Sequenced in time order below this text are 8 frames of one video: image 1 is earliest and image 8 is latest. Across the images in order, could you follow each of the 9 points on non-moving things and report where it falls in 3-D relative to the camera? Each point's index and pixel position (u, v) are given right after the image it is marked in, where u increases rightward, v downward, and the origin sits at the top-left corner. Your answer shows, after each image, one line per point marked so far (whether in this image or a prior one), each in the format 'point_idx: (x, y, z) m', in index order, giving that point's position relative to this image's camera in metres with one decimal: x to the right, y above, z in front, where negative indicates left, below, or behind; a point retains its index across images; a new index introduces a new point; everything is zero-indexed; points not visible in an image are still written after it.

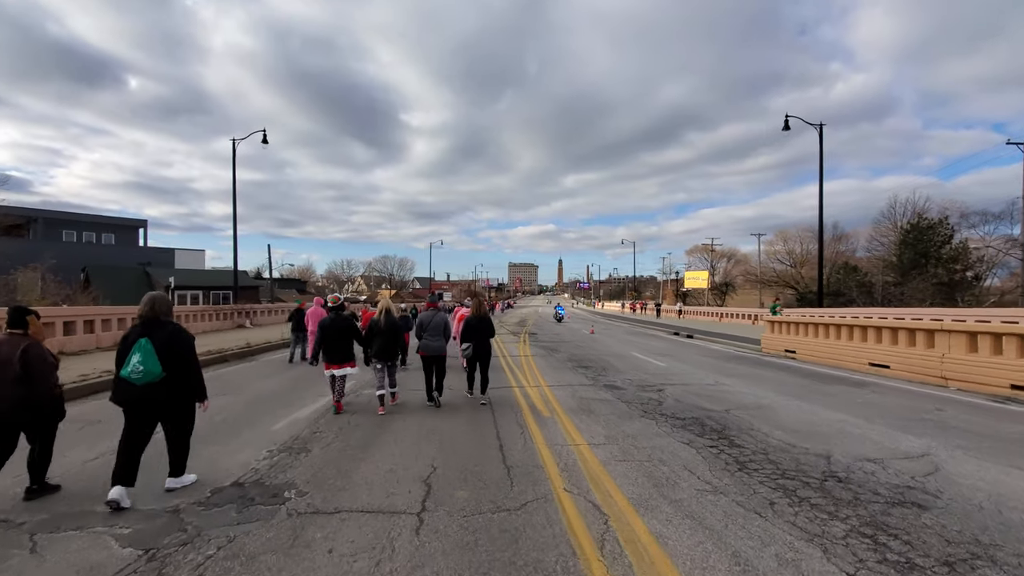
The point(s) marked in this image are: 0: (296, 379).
0: (-5.6, -2.3, +12.9) m
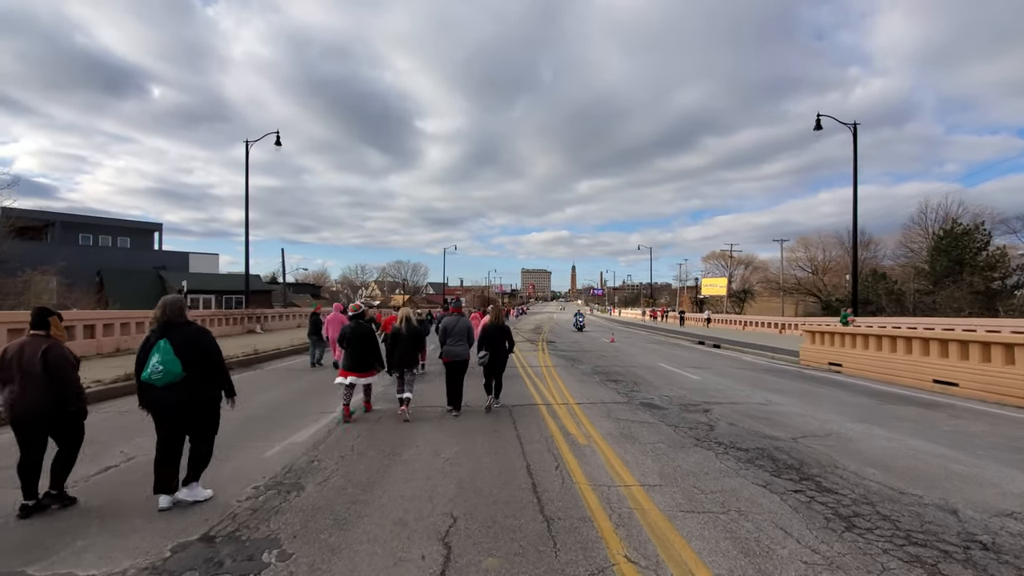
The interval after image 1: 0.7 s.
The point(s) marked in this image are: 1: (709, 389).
0: (-5.0, -2.4, +11.9) m
1: (+4.4, -2.3, +11.0) m
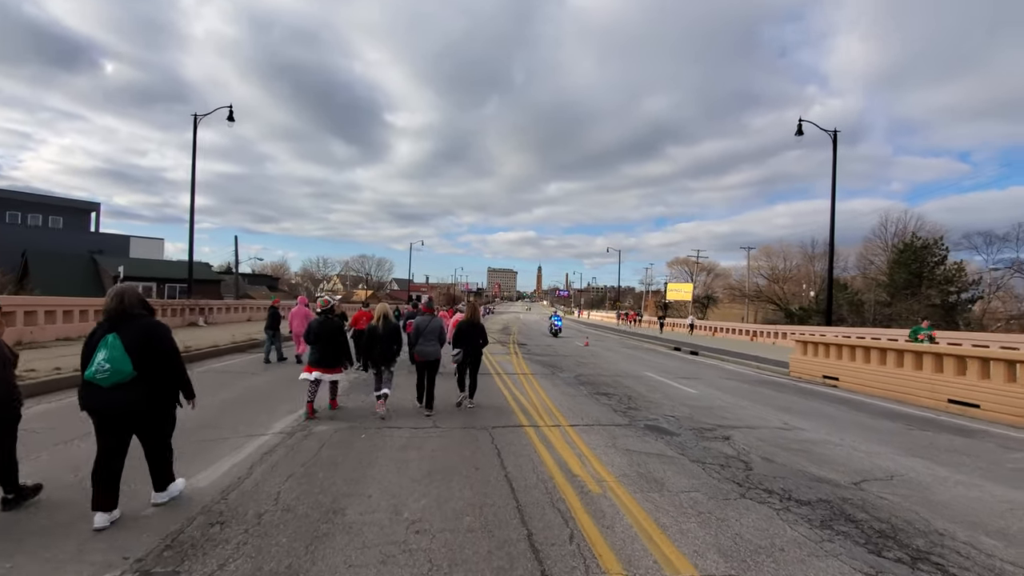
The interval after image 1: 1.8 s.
0: (-5.5, -2.2, +9.9) m
1: (+4.0, -2.3, +9.6) m
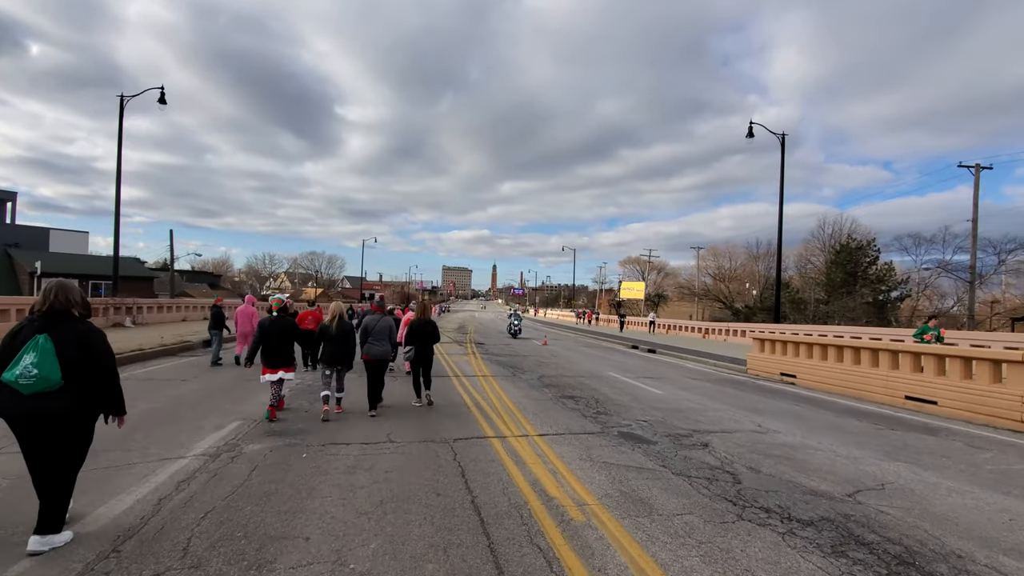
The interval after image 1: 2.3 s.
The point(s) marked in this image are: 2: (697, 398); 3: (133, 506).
0: (-6.2, -2.1, +8.6) m
1: (+3.3, -2.3, +9.2) m
2: (+4.0, -2.4, +10.7) m
3: (-3.4, -2.0, +4.5) m
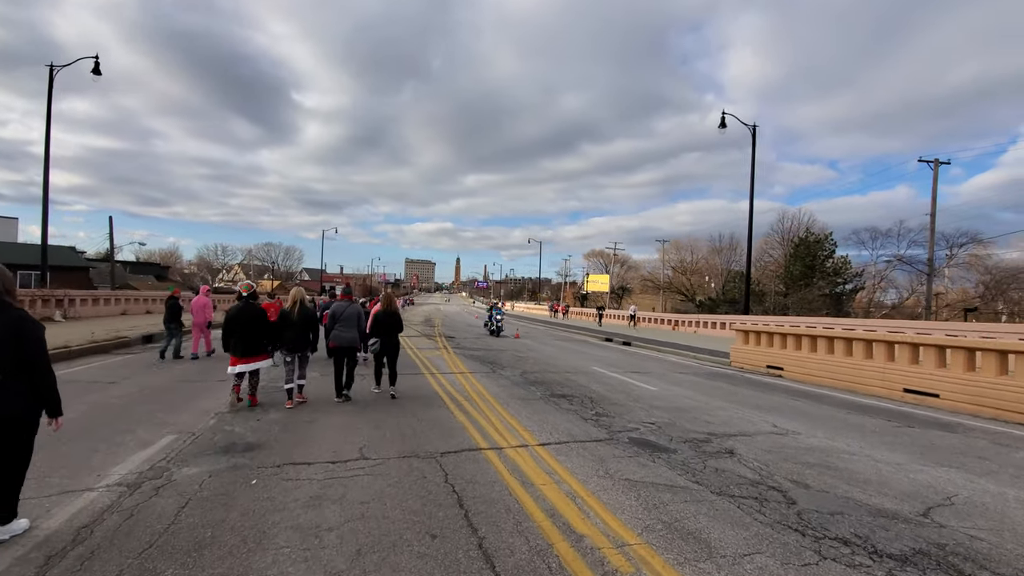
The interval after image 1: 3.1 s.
0: (-6.3, -1.9, +7.1) m
1: (+3.1, -2.1, +8.4) m
2: (+3.7, -2.2, +10.0) m
3: (-3.3, -1.8, +3.1) m
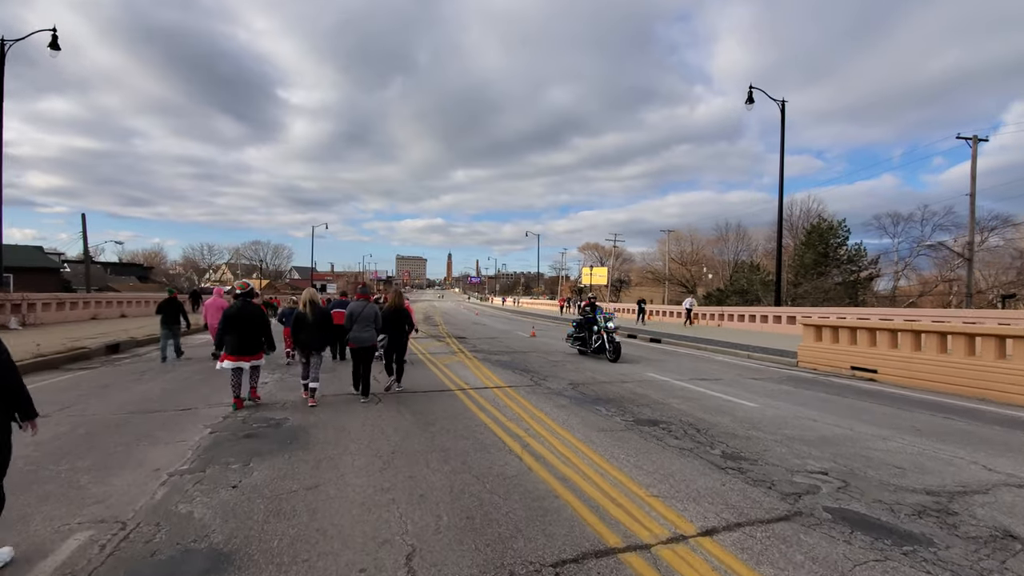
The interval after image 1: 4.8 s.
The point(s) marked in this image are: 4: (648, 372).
0: (-5.3, -1.9, +4.6) m
1: (+4.1, -1.9, +6.0) m
2: (+4.7, -1.9, +7.6) m
3: (-2.2, -1.8, +0.7) m
4: (+3.2, -2.0, +12.0) m
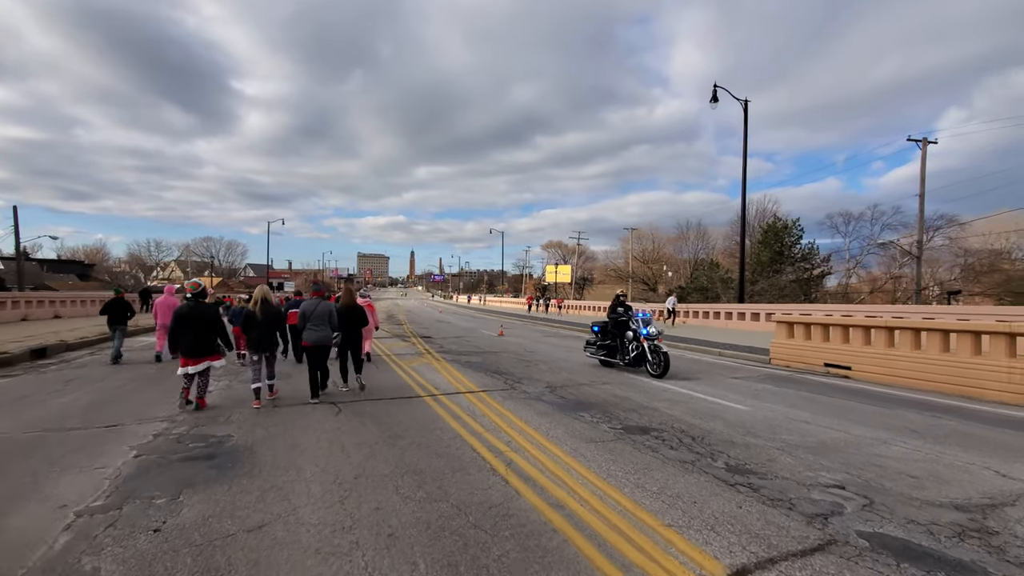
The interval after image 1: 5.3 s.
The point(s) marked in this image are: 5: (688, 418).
0: (-5.4, -1.9, +3.5) m
1: (+3.9, -1.8, +5.6) m
2: (+4.4, -1.9, +7.3) m
3: (-2.0, -1.8, -0.2) m
4: (+2.5, -2.0, +11.5) m
5: (+2.5, -1.8, +7.0) m
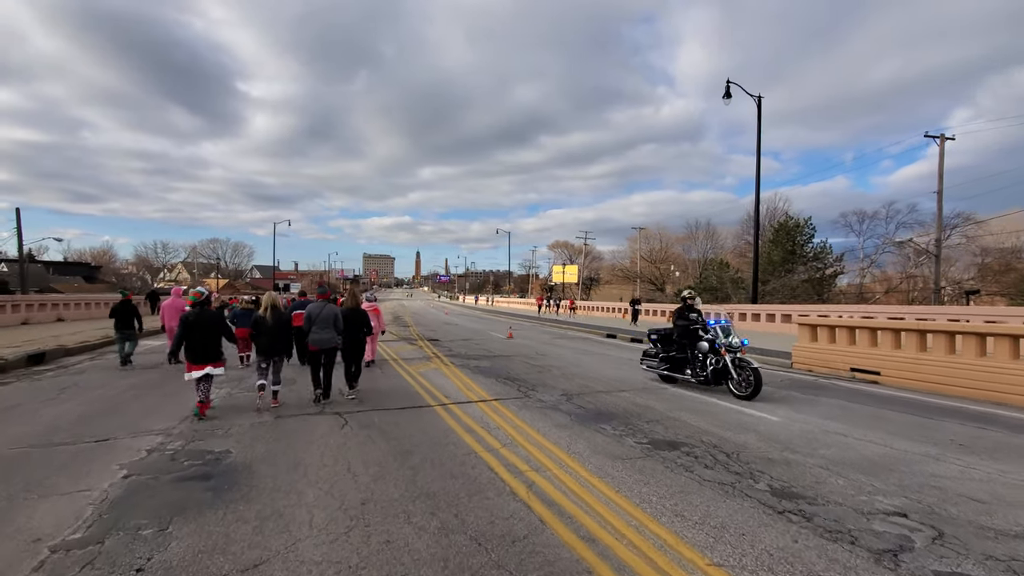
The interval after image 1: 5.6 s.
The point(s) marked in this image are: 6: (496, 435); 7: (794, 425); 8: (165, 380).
0: (-5.2, -2.0, +3.1) m
1: (+4.1, -1.9, +5.2) m
2: (+4.6, -1.9, +6.8) m
3: (-1.8, -1.8, -0.6) m
4: (+2.8, -2.0, +11.0) m
5: (+2.7, -1.9, +6.6) m
6: (-0.2, -1.9, +6.3) m
7: (+4.0, -1.9, +6.8) m
8: (-8.0, -2.1, +11.4) m
